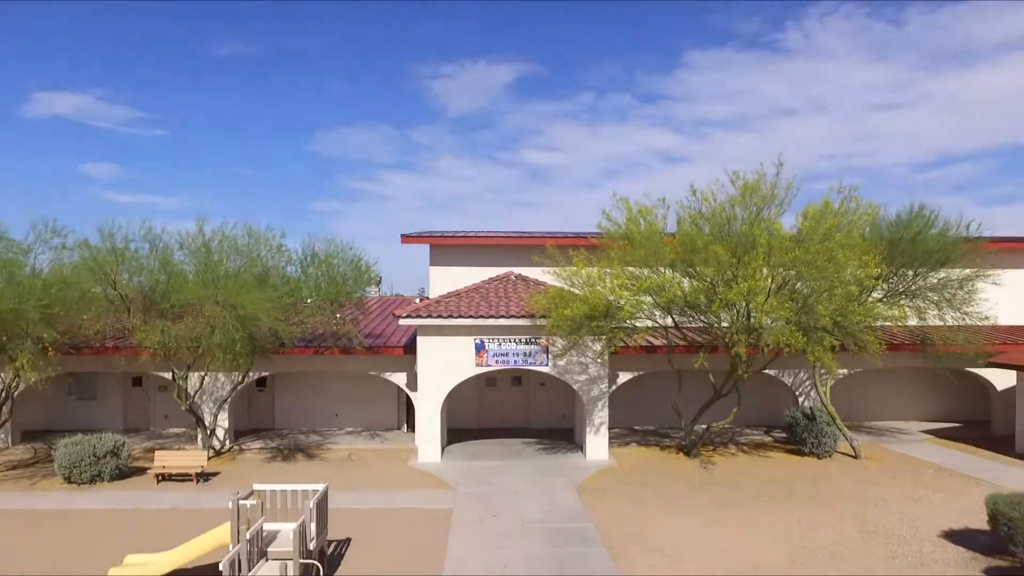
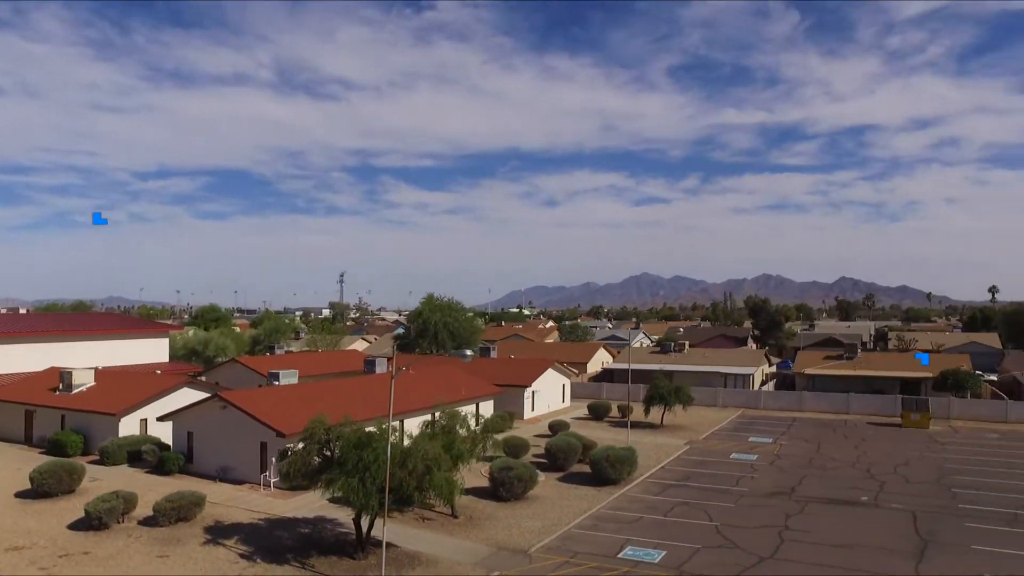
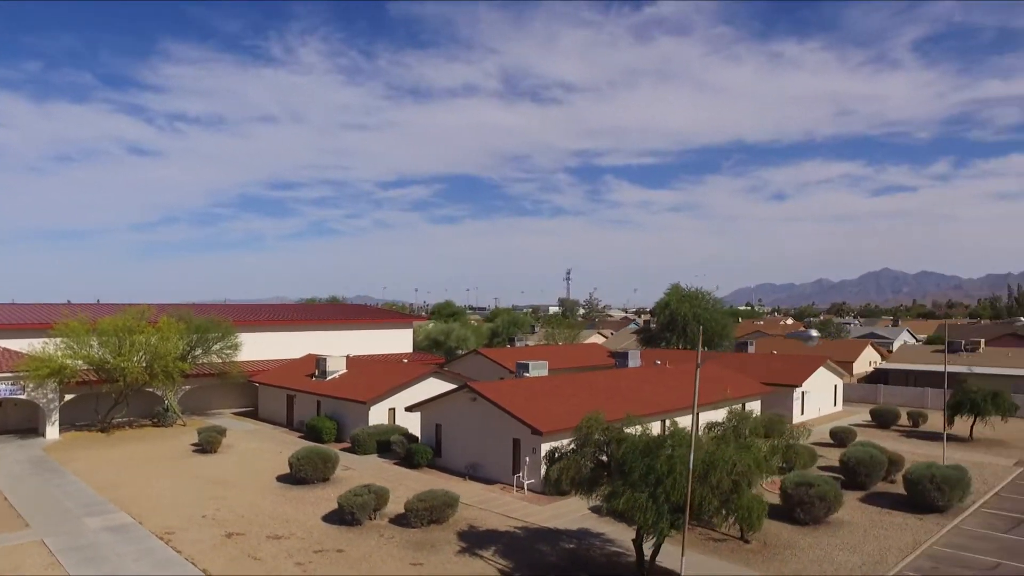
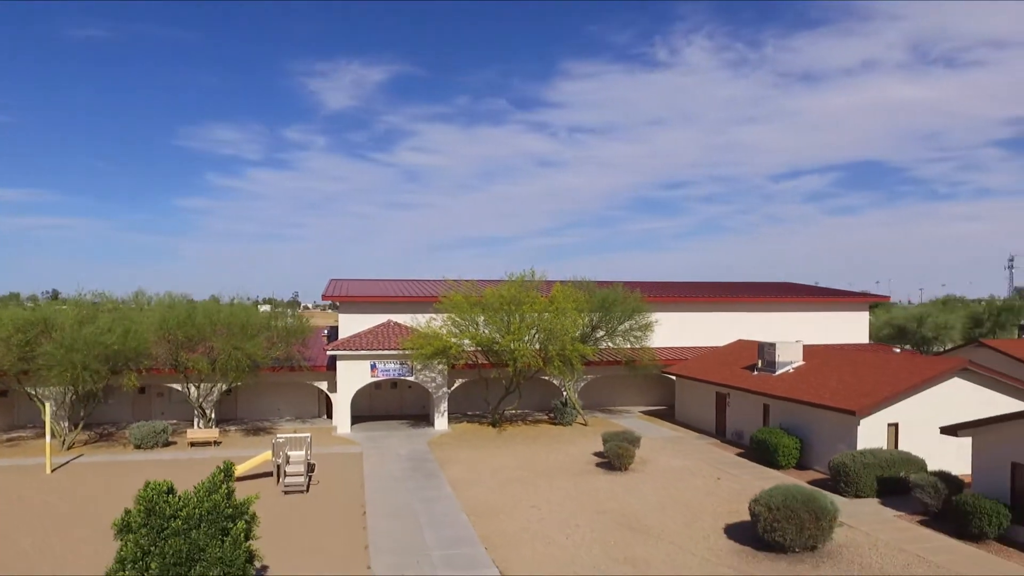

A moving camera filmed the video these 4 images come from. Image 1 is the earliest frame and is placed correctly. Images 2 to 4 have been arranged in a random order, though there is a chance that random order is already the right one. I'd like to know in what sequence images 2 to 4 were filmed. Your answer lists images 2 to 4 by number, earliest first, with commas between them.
4, 3, 2
